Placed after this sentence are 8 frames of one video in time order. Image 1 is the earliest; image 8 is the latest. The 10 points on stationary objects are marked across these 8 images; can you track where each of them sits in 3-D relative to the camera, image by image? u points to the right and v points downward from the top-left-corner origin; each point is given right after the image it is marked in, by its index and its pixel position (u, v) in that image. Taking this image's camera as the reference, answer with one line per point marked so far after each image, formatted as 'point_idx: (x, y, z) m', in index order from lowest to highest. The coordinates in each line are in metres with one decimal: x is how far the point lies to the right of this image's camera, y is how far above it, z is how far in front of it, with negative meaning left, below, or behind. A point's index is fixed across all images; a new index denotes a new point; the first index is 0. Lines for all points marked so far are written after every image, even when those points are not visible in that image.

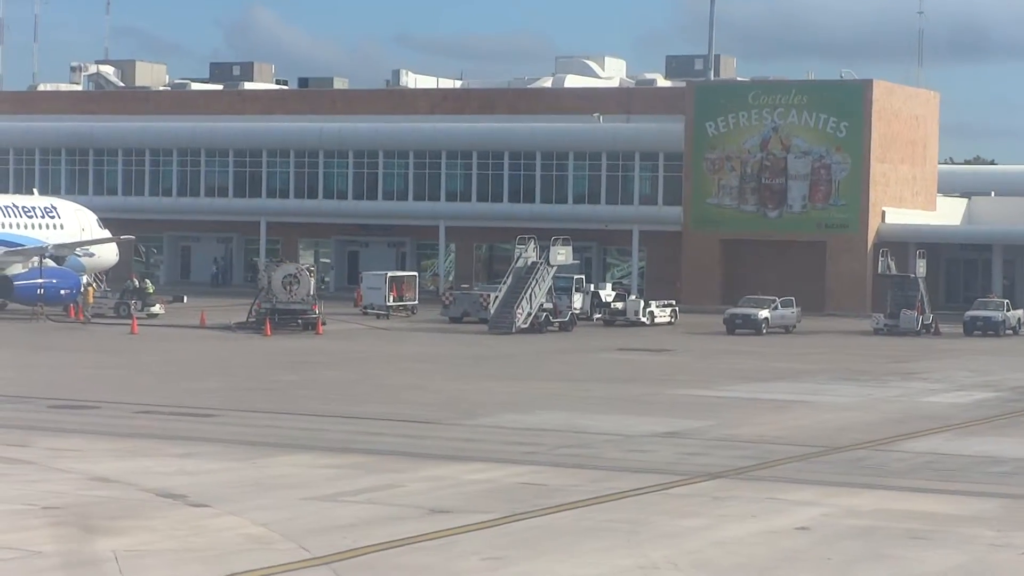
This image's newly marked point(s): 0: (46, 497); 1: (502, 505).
0: (-3.7, -1.7, +18.6) m
1: (-0.1, -1.8, +18.8) m
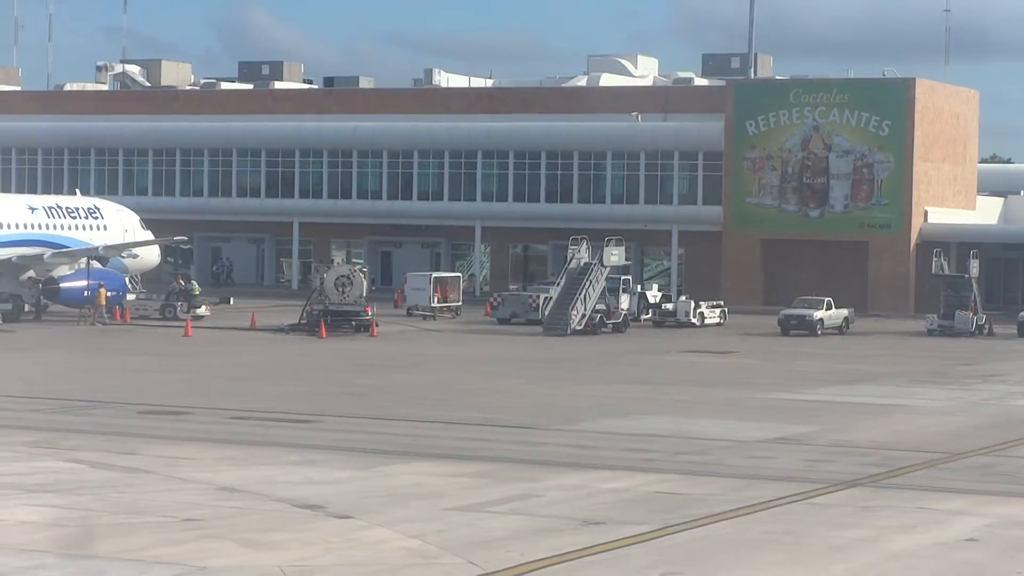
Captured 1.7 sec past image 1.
0: (-2.6, -1.7, +18.1) m
1: (+1.1, -1.8, +18.2) m
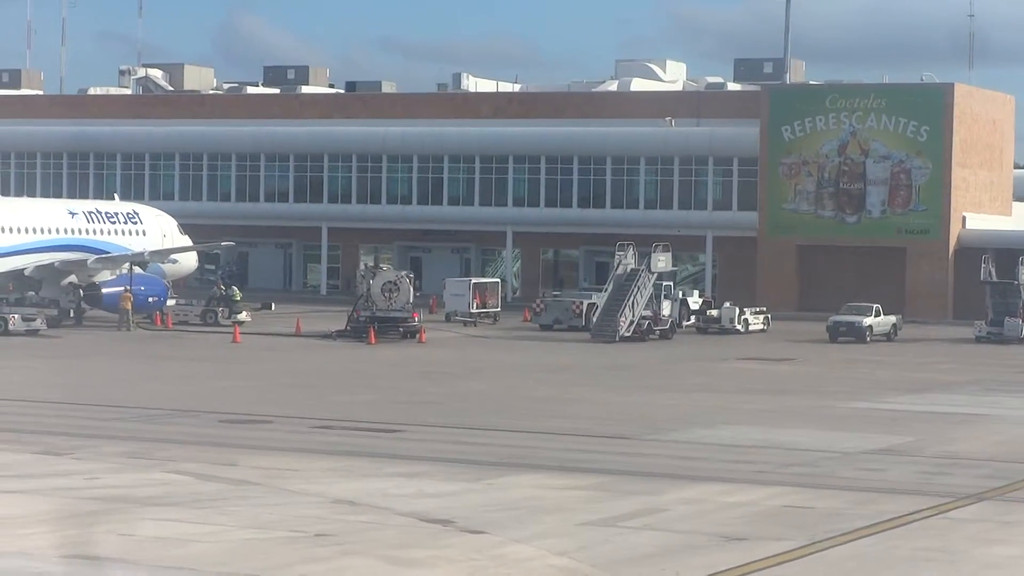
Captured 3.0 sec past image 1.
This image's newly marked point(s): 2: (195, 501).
0: (-1.5, -1.8, +17.5) m
1: (+2.1, -1.9, +17.7) m
2: (-2.6, -1.7, +18.8) m
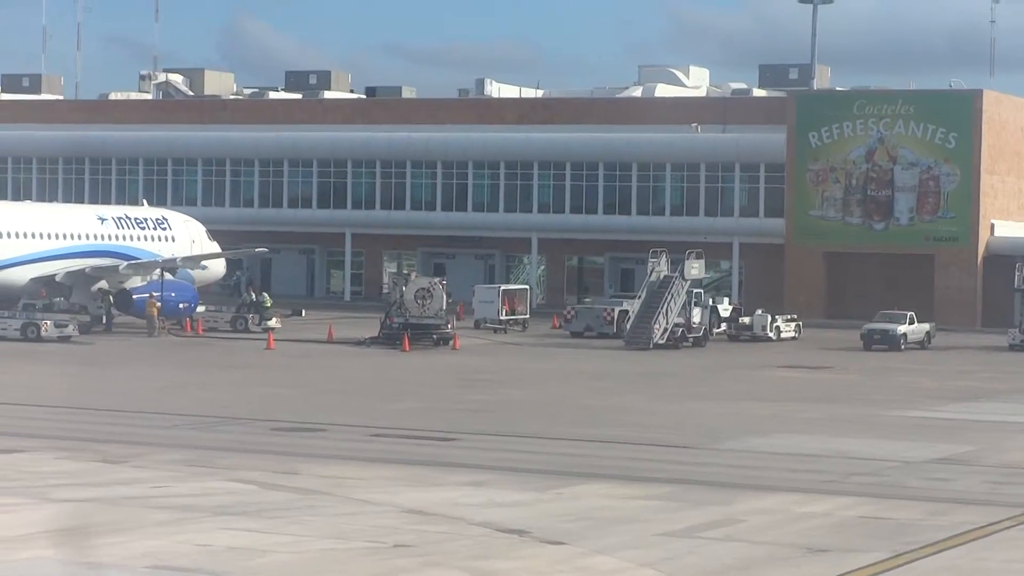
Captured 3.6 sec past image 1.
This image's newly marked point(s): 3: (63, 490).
0: (-0.9, -1.8, +17.3) m
1: (+2.7, -1.9, +17.5) m
2: (-2.0, -1.8, +18.6) m
3: (-3.8, -1.7, +19.6) m
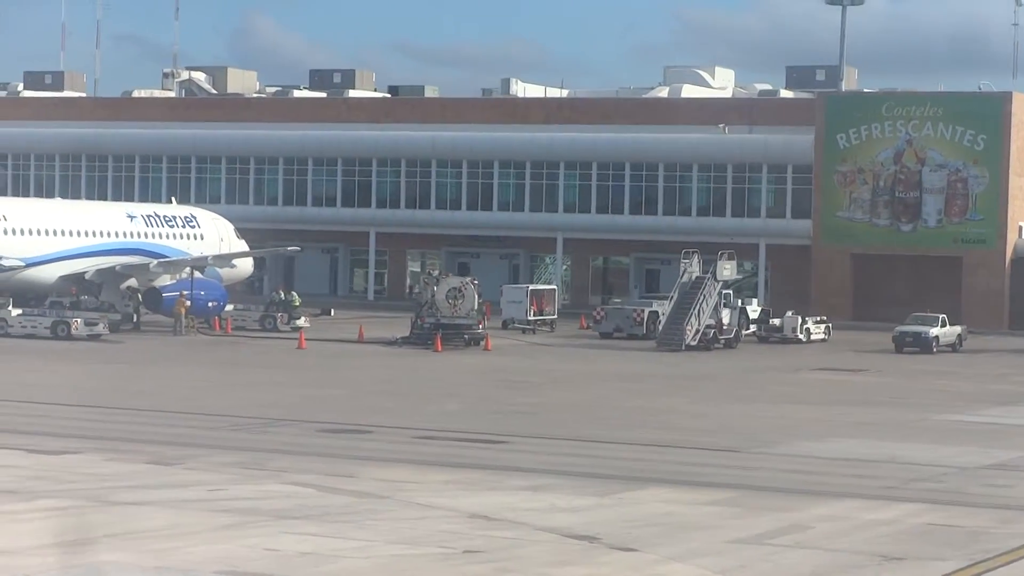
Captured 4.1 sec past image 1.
0: (-0.4, -1.8, +17.1) m
1: (+3.2, -2.0, +17.2) m
2: (-1.5, -1.8, +18.4) m
3: (-3.3, -1.7, +19.4) m
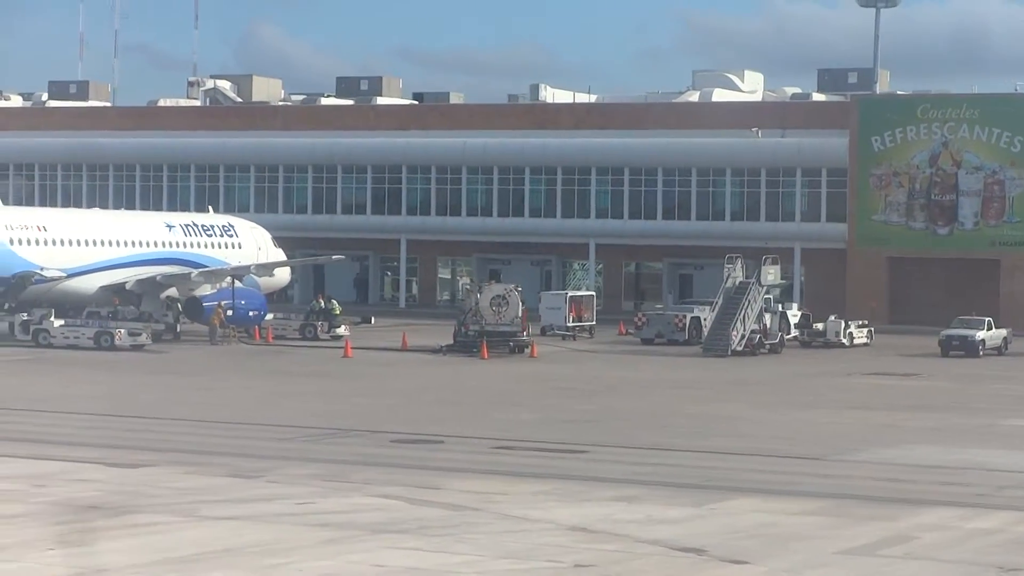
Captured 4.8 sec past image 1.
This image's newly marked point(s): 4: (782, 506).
0: (+0.3, -1.9, +16.8) m
1: (+4.0, -2.0, +16.9) m
2: (-0.7, -1.9, +18.0) m
3: (-2.5, -1.8, +19.1) m
4: (+2.3, -1.9, +19.9) m
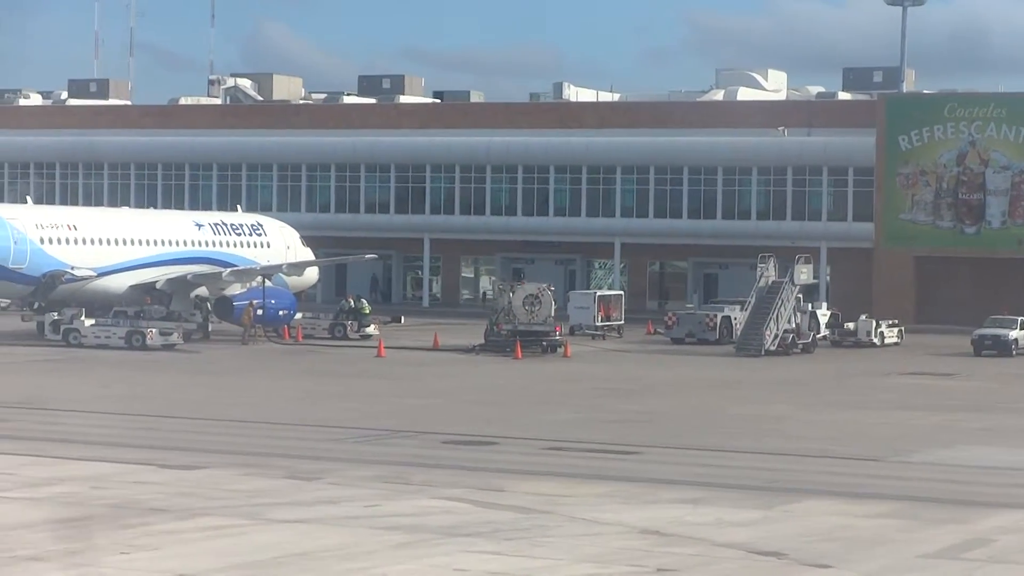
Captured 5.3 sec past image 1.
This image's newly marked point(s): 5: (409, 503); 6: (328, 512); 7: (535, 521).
0: (+0.9, -1.9, +16.5) m
1: (+4.6, -2.0, +16.6) m
2: (-0.1, -1.9, +17.8) m
3: (-1.9, -1.8, +18.9) m
4: (+2.9, -1.9, +19.6) m
5: (-0.9, -1.8, +19.5) m
6: (-1.5, -1.8, +18.8) m
7: (+0.2, -1.8, +18.4) m
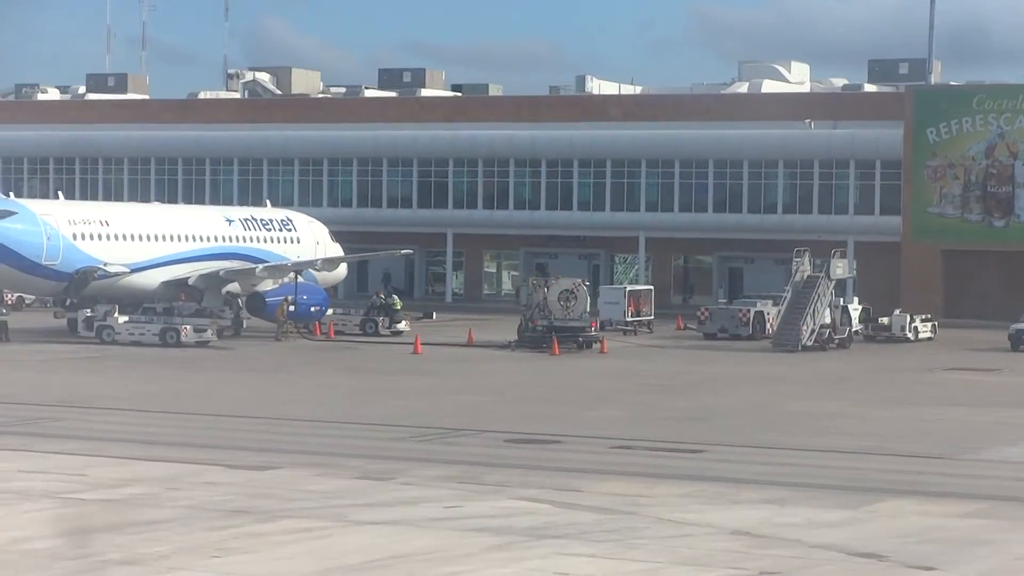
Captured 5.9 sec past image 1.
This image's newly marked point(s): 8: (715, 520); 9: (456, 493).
0: (+1.6, -1.9, +16.2) m
1: (+5.2, -2.0, +16.3) m
2: (+0.6, -1.8, +17.5) m
3: (-1.2, -1.8, +18.6) m
4: (+3.6, -1.8, +19.3) m
5: (-0.2, -1.8, +19.2) m
6: (-0.8, -1.8, +18.5) m
7: (+0.8, -1.8, +18.0) m
8: (+1.6, -1.8, +18.3) m
9: (-0.5, -1.8, +20.0) m
